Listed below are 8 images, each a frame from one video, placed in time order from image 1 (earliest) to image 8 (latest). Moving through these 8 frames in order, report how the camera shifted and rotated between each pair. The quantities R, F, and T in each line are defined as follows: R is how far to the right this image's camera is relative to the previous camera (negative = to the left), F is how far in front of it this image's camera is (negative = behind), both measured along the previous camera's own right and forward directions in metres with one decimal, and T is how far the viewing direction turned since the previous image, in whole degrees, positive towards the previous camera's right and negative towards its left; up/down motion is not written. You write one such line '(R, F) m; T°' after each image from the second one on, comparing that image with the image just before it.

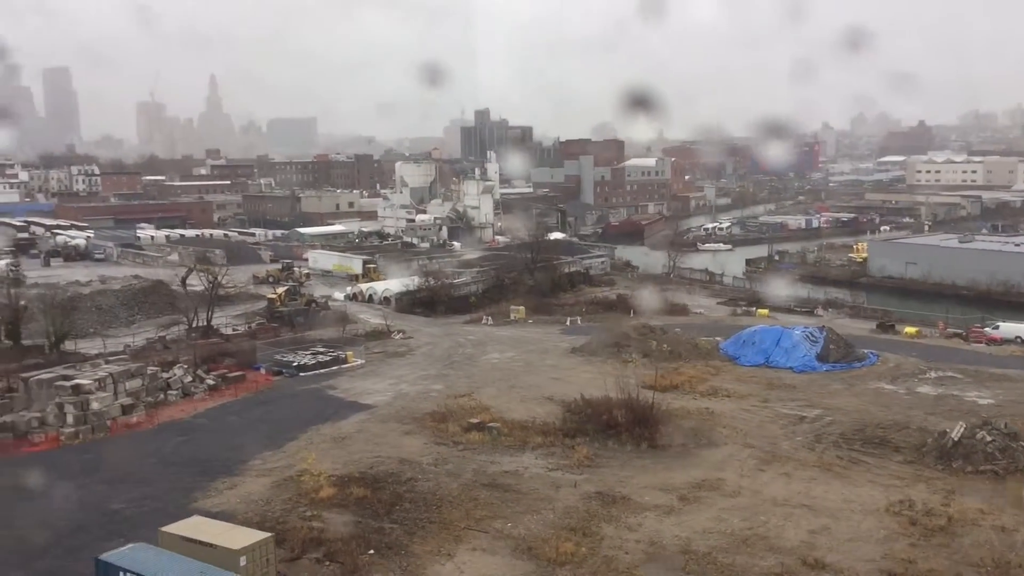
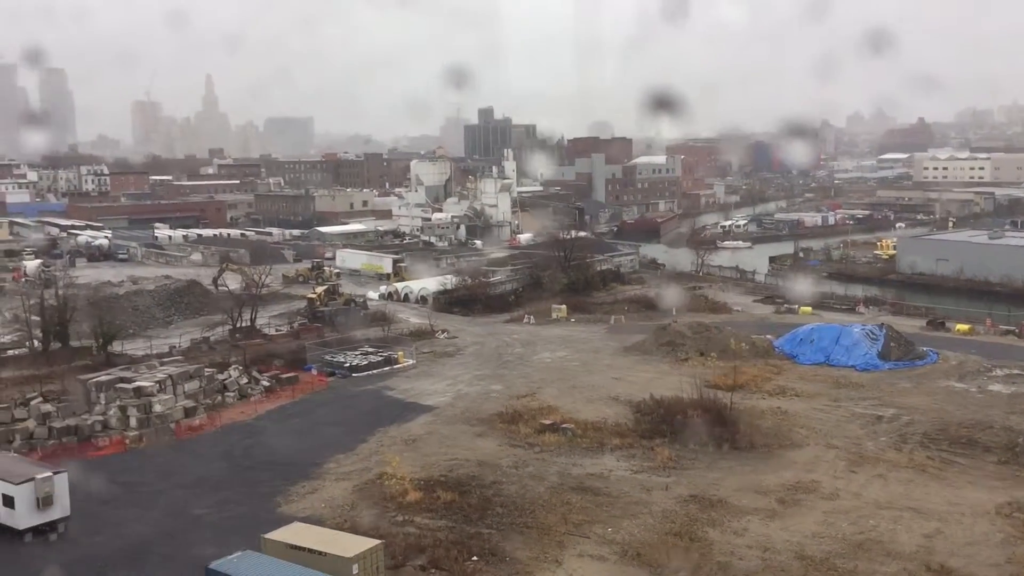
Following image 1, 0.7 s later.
(-0.5, +0.1) m; 0°
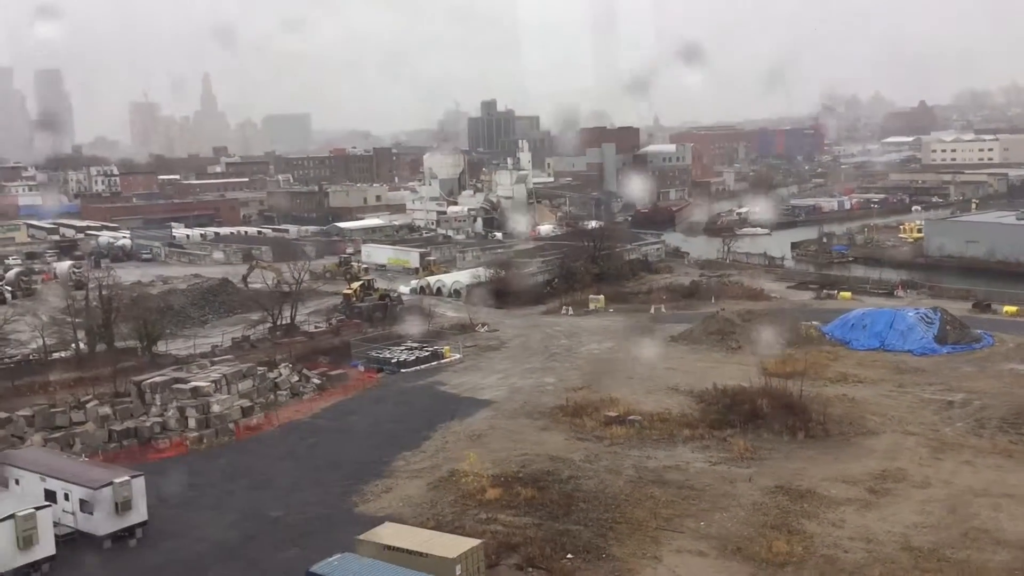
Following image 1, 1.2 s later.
(-0.4, +0.1) m; 0°
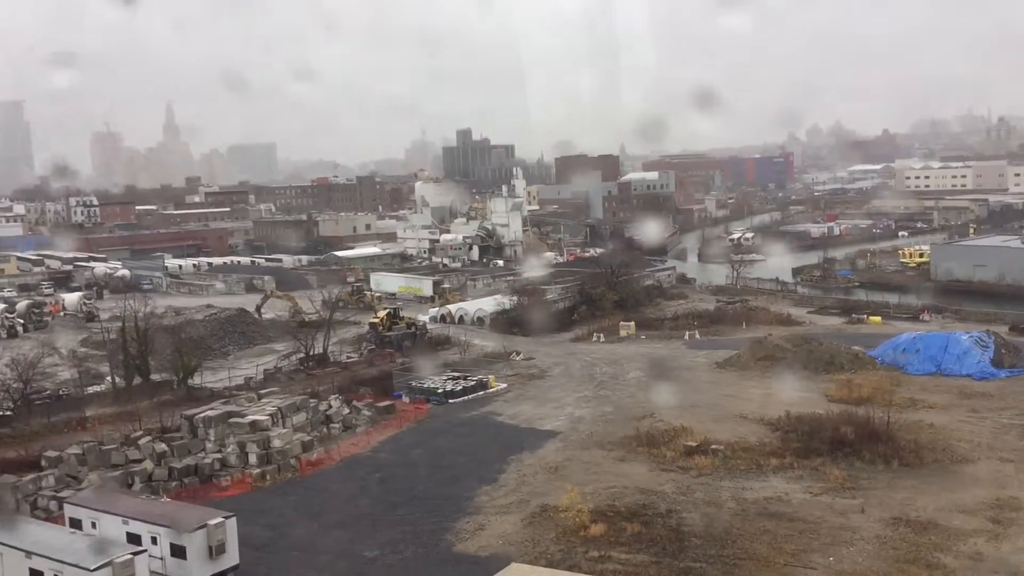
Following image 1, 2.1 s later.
(-0.7, +0.2) m; +2°
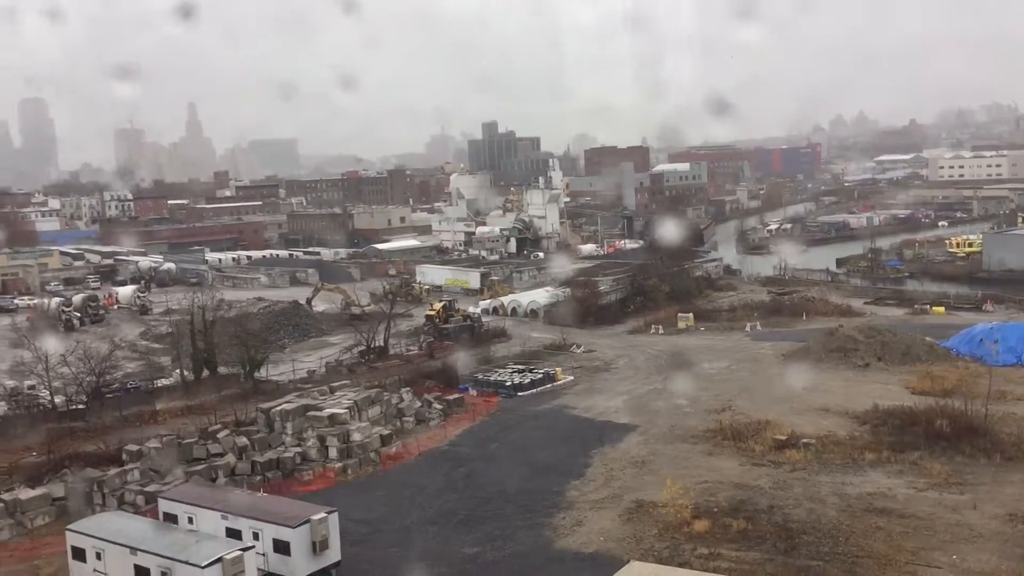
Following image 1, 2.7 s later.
(-0.4, +0.1) m; -1°
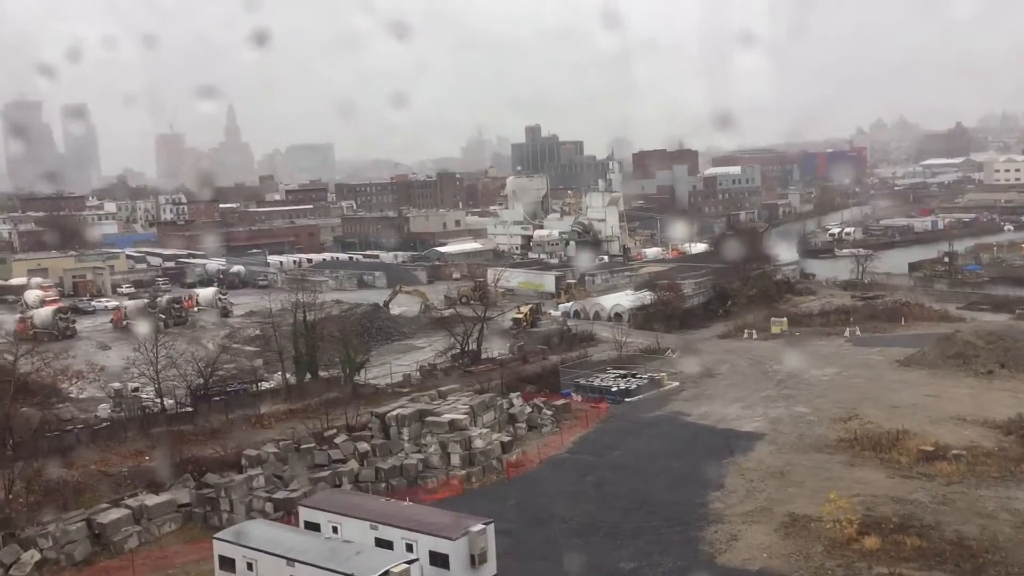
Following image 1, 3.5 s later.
(-0.5, +0.2) m; -2°
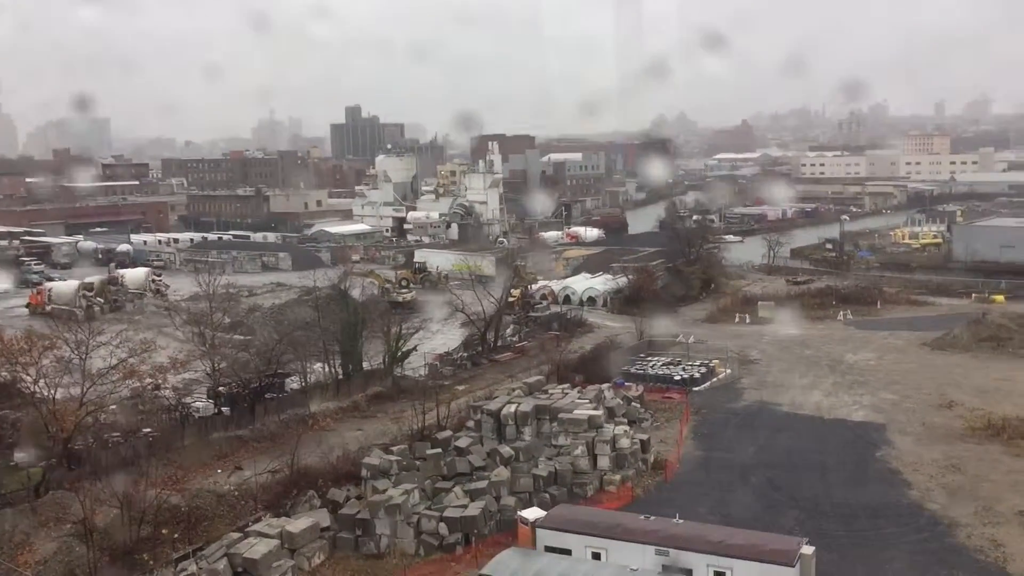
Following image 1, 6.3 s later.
(-1.8, +0.9) m; +11°
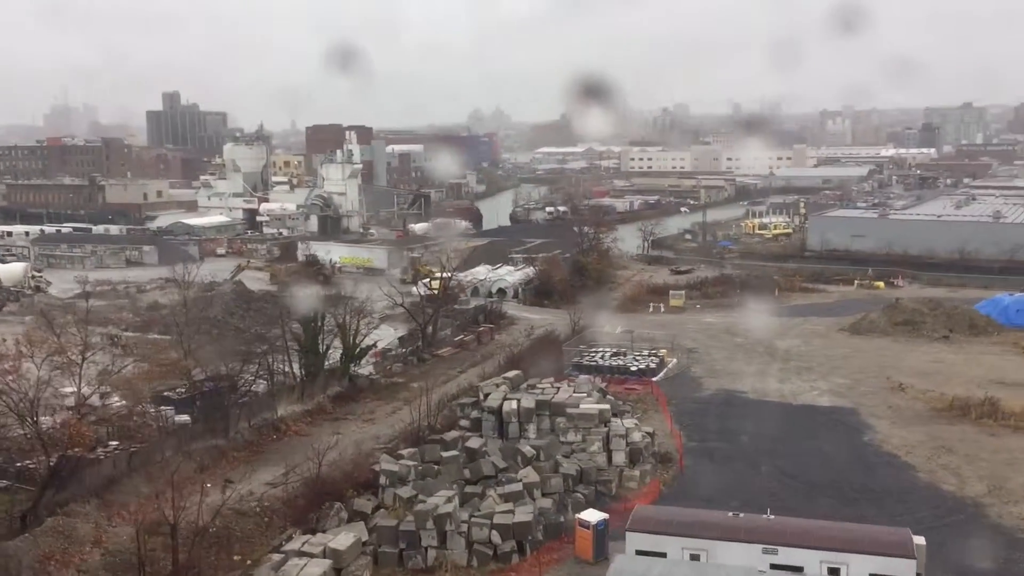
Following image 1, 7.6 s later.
(-0.9, +0.3) m; +10°
